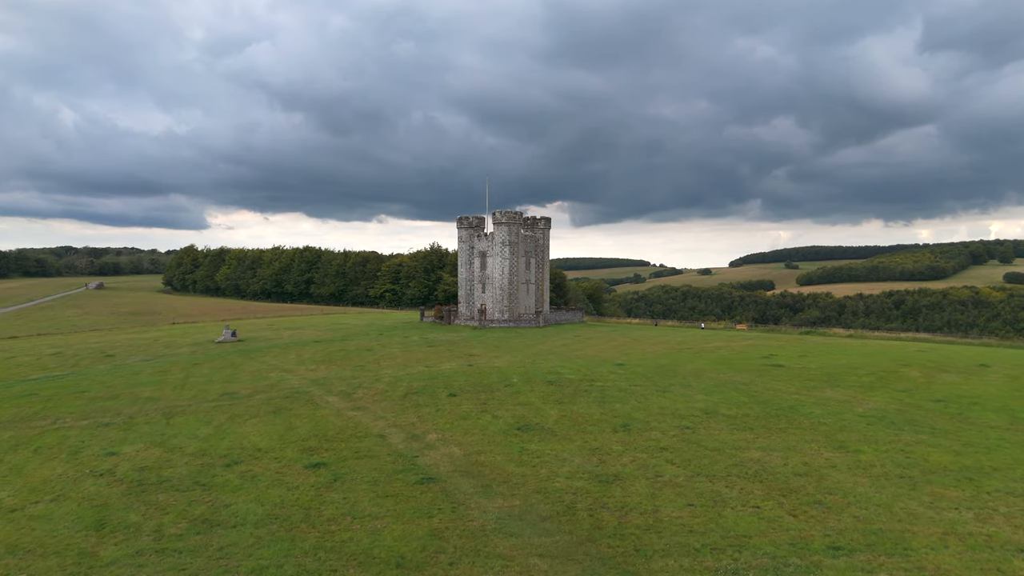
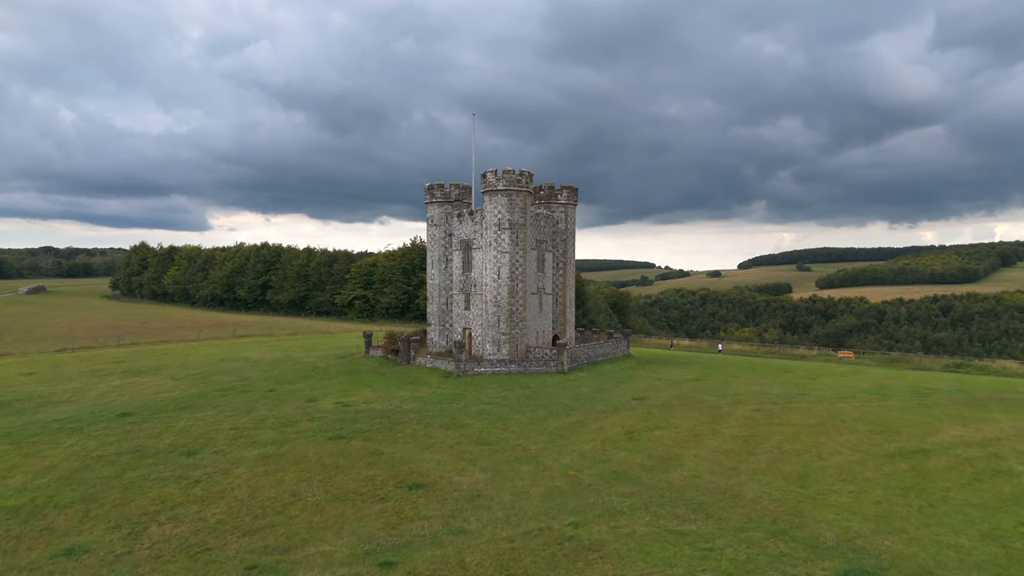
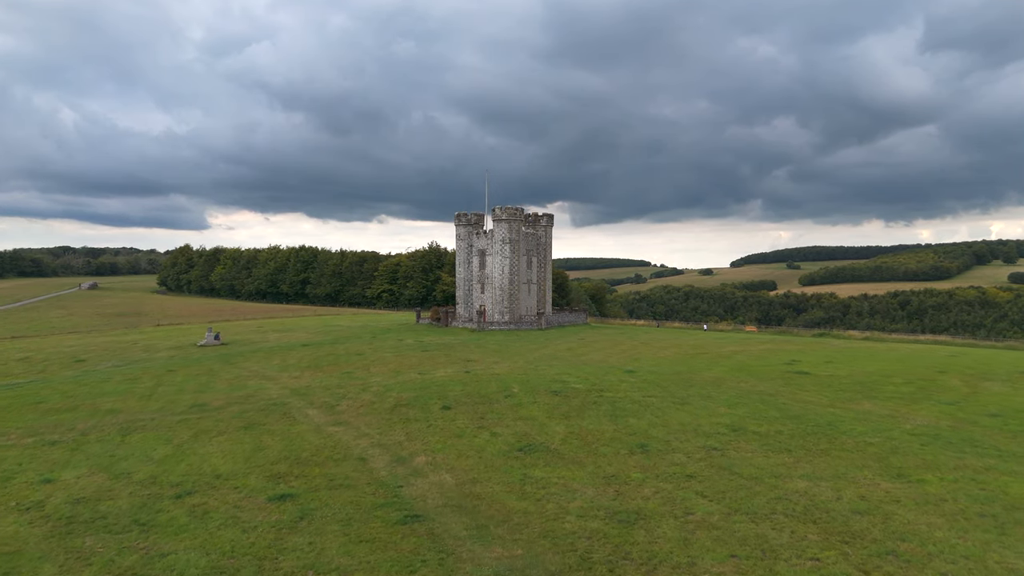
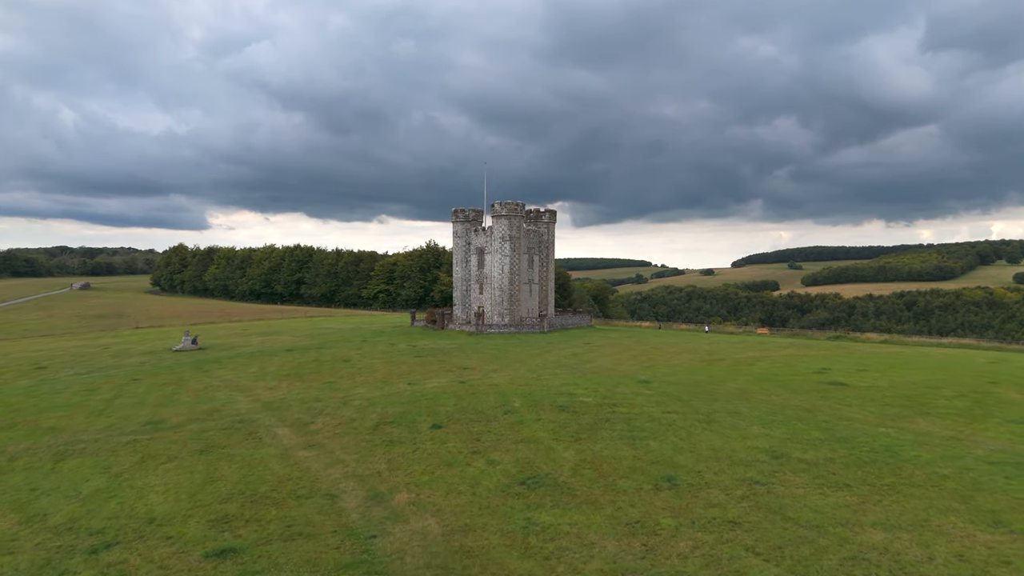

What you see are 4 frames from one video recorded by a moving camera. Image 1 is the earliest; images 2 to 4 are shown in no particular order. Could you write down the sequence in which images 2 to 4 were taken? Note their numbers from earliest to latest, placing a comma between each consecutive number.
3, 4, 2
